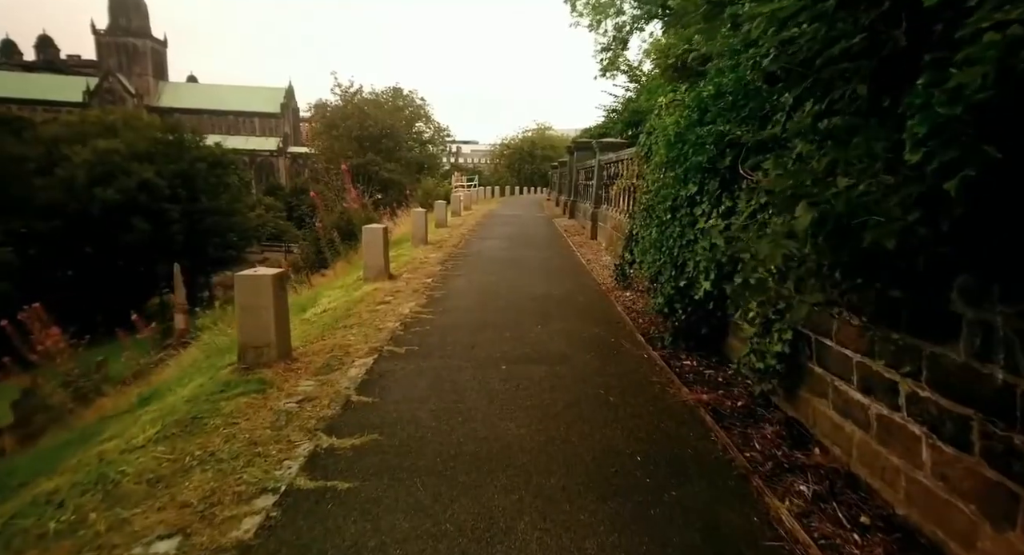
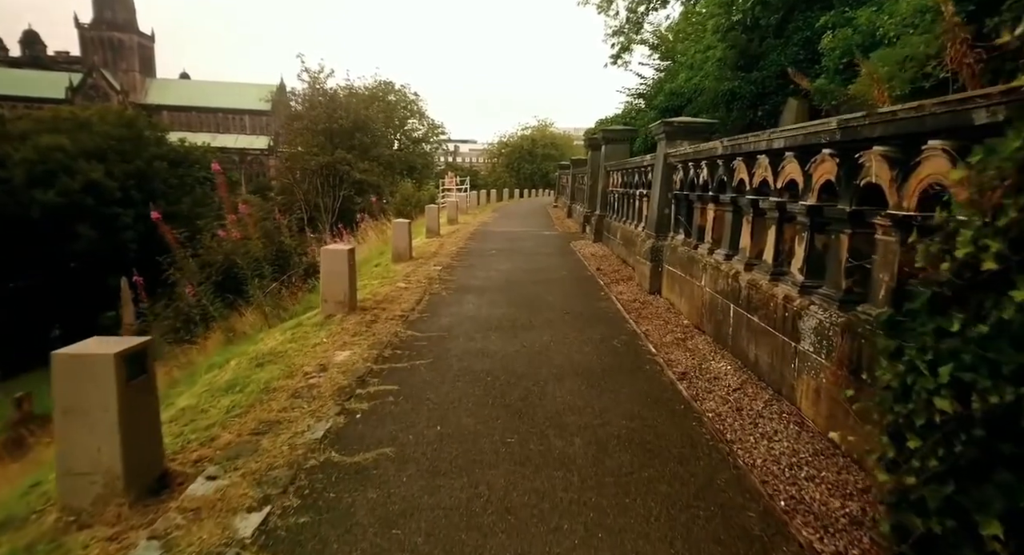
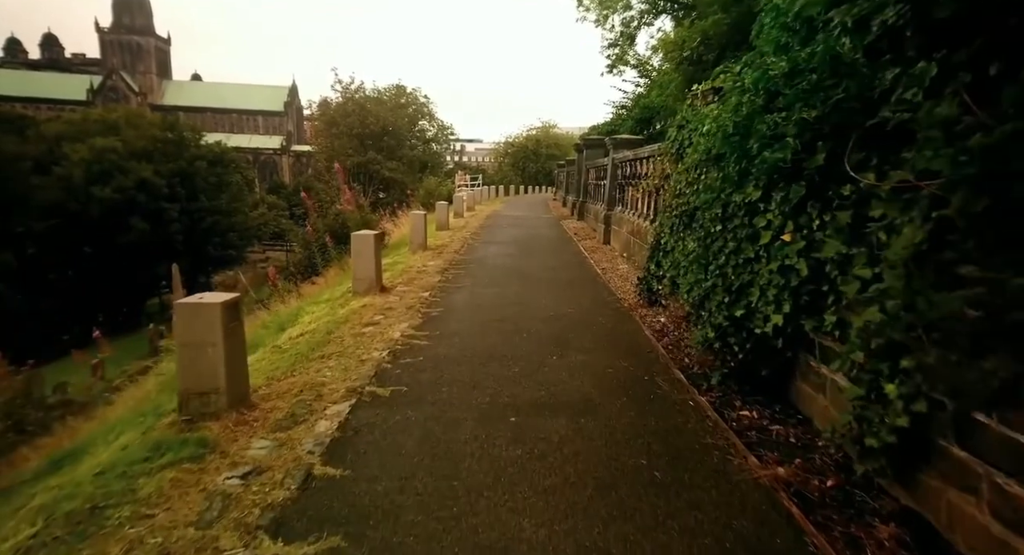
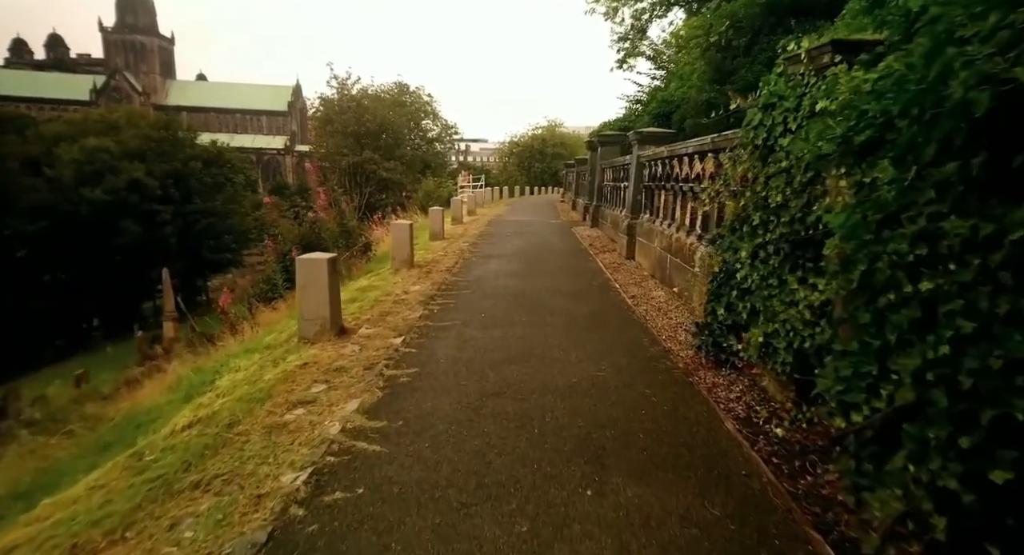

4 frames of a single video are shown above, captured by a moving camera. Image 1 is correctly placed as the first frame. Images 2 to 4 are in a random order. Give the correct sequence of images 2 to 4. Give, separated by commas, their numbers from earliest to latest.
3, 4, 2
